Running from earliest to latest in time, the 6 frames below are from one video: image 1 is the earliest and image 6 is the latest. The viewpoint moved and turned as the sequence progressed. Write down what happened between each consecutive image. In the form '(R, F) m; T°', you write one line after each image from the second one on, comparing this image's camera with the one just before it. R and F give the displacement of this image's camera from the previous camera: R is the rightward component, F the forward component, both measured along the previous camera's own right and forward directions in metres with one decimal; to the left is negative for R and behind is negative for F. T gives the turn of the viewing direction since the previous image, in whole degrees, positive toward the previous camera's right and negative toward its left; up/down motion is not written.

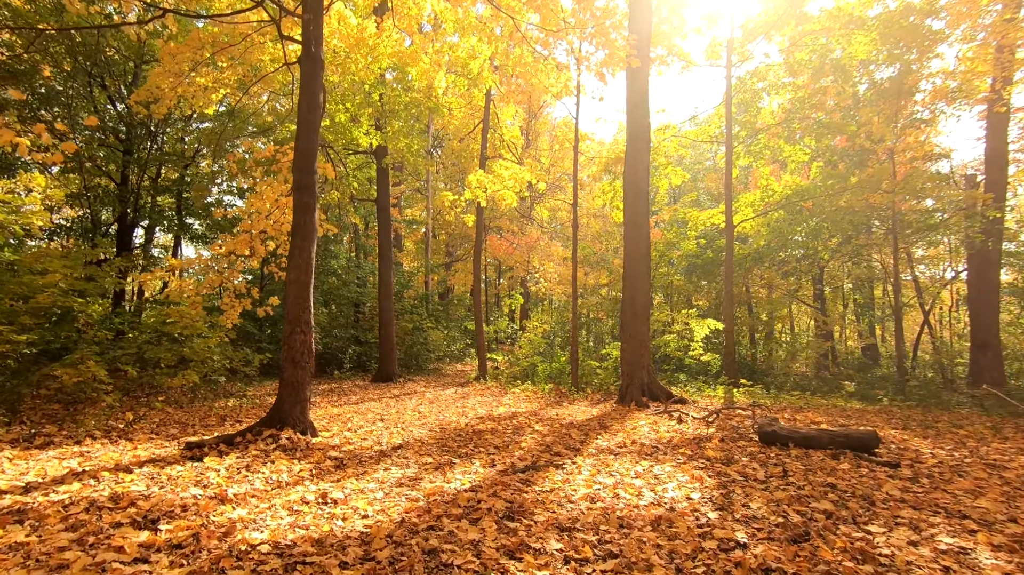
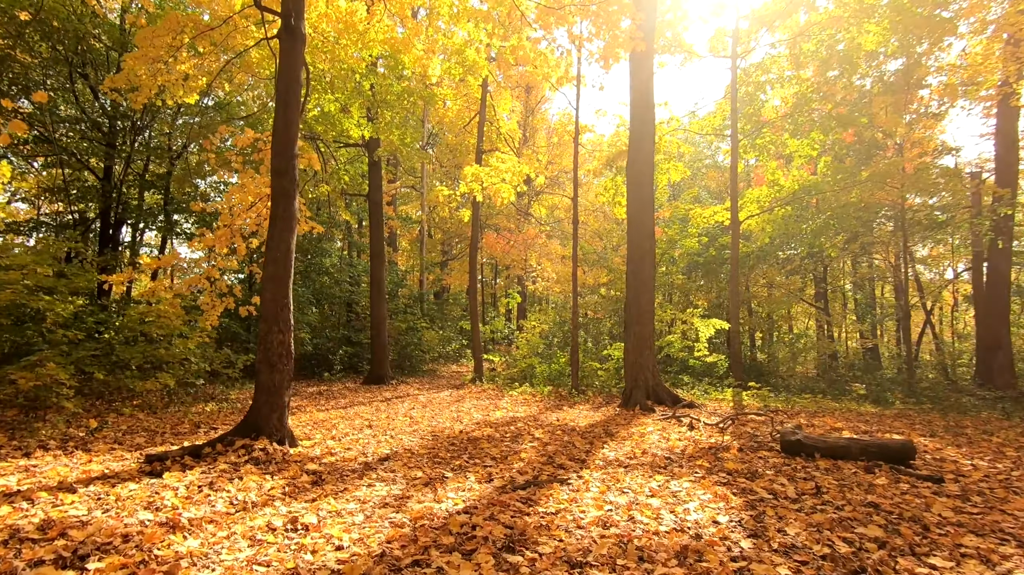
(0.0, +0.5) m; 0°
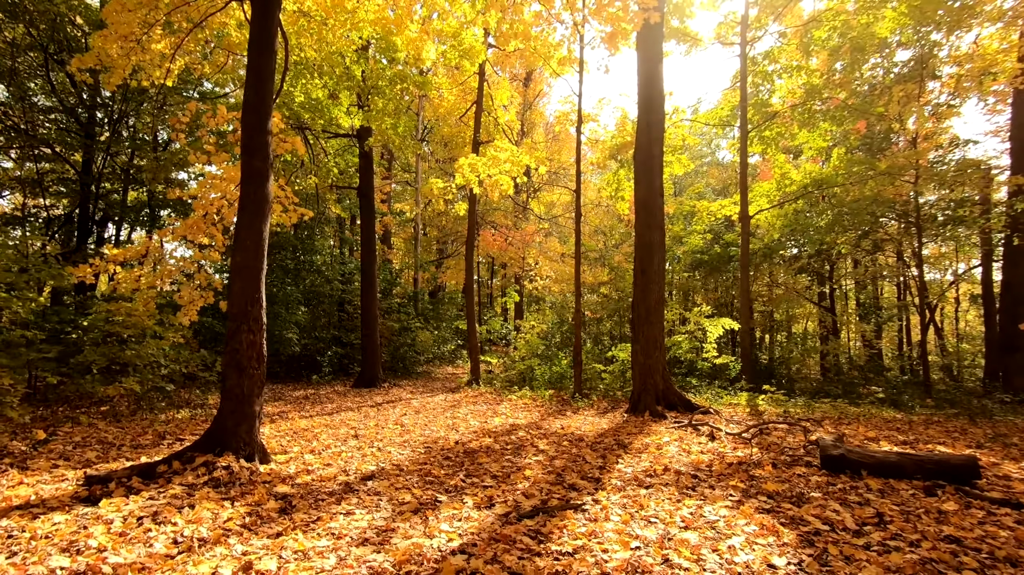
(-0.1, +0.6) m; 0°
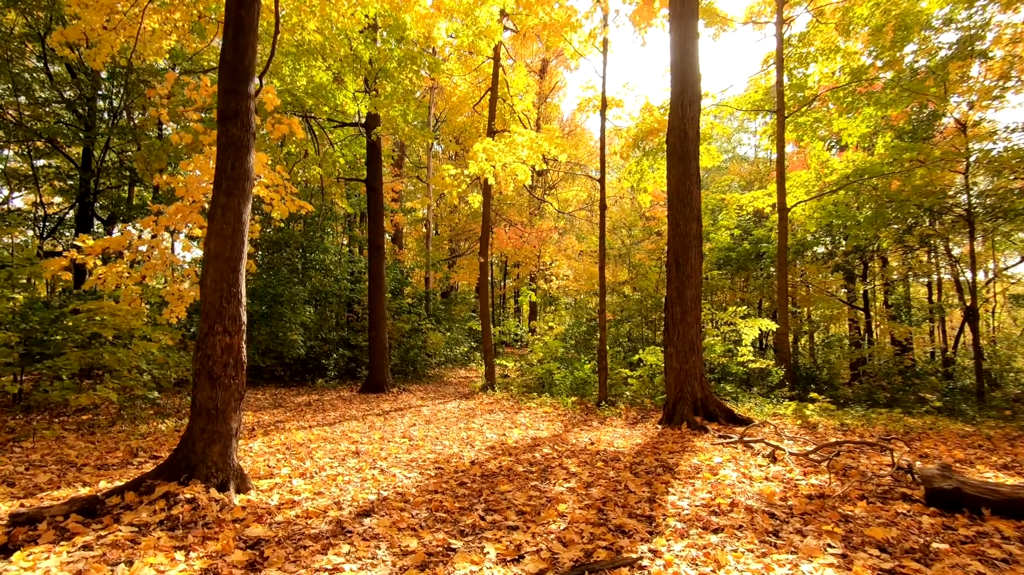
(-0.1, +0.7) m; -1°
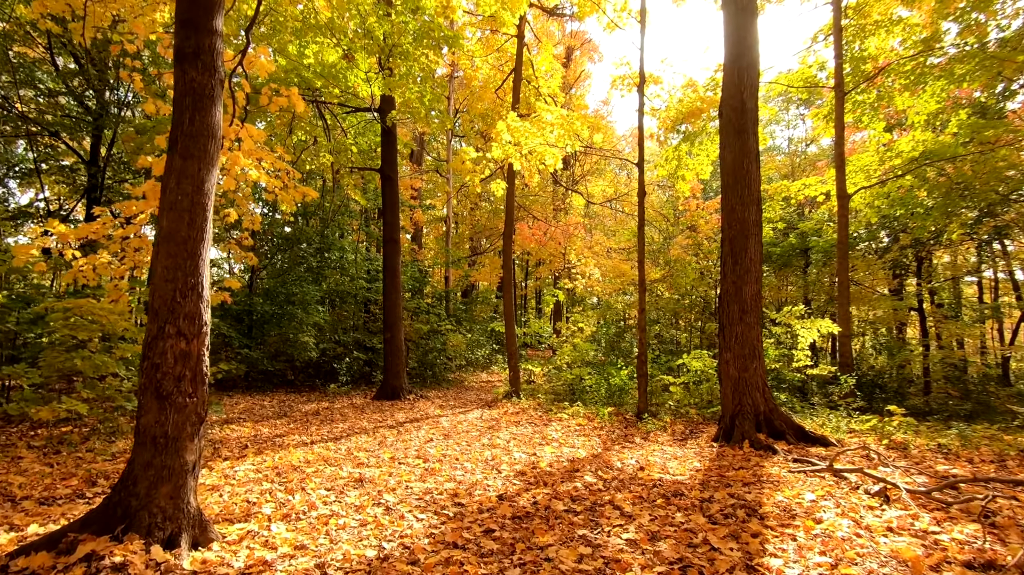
(-0.1, +0.9) m; -2°
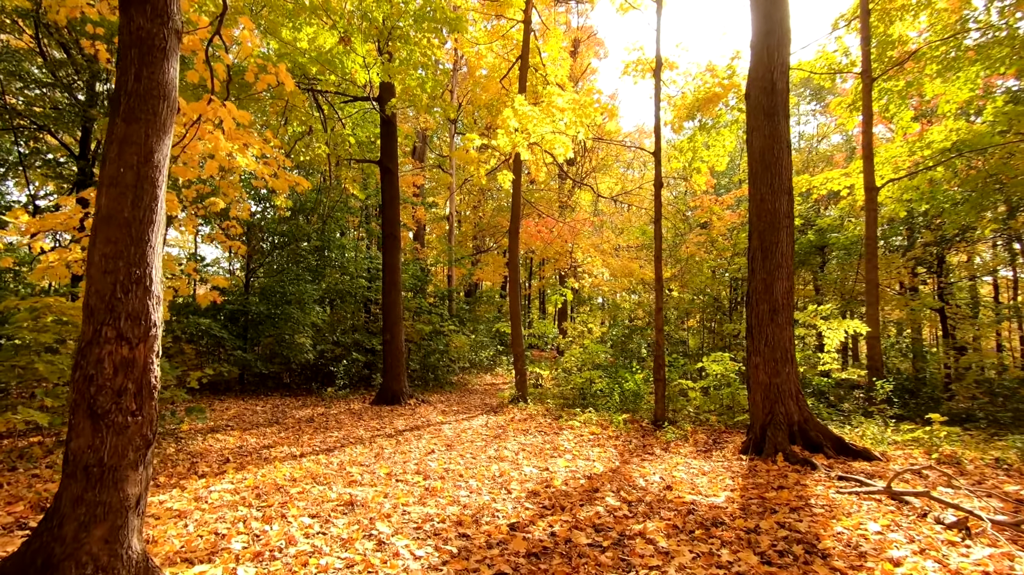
(-0.1, +0.5) m; 0°
